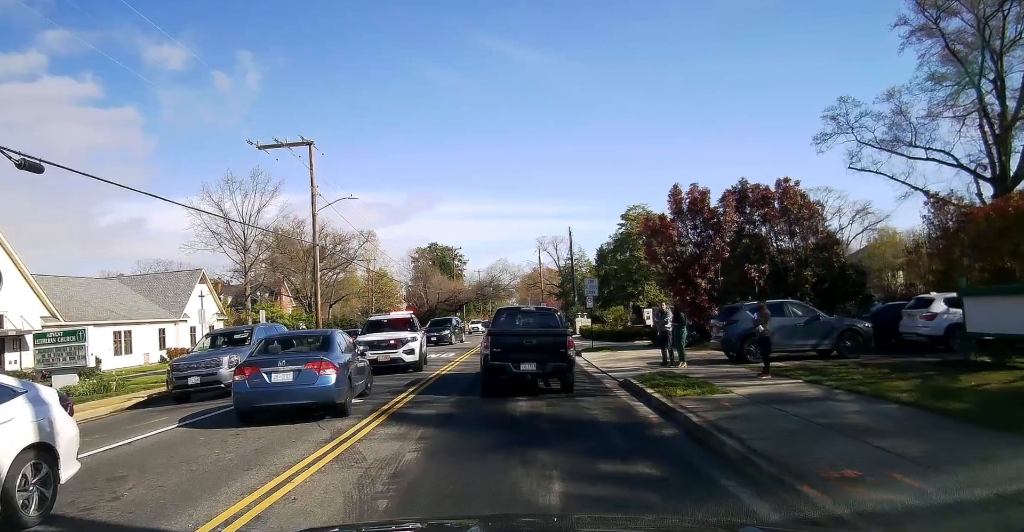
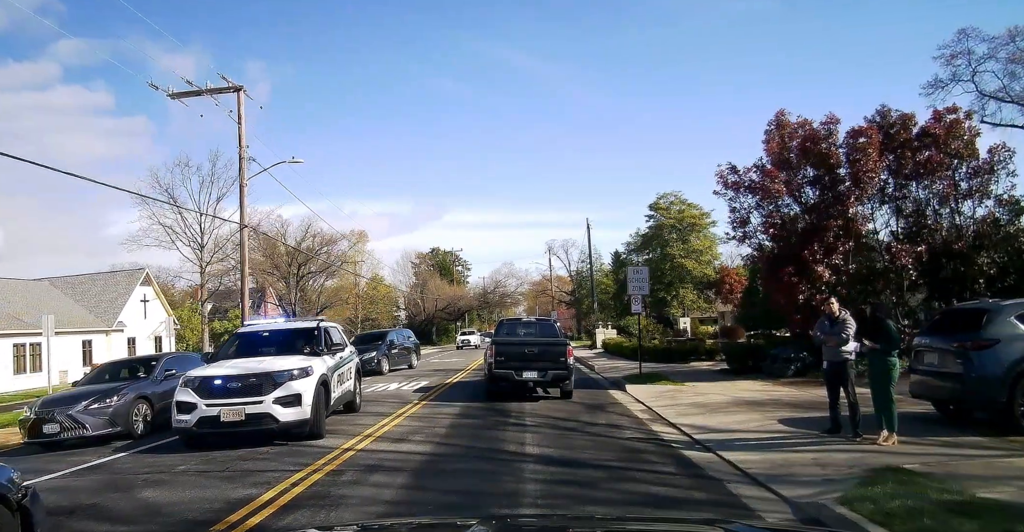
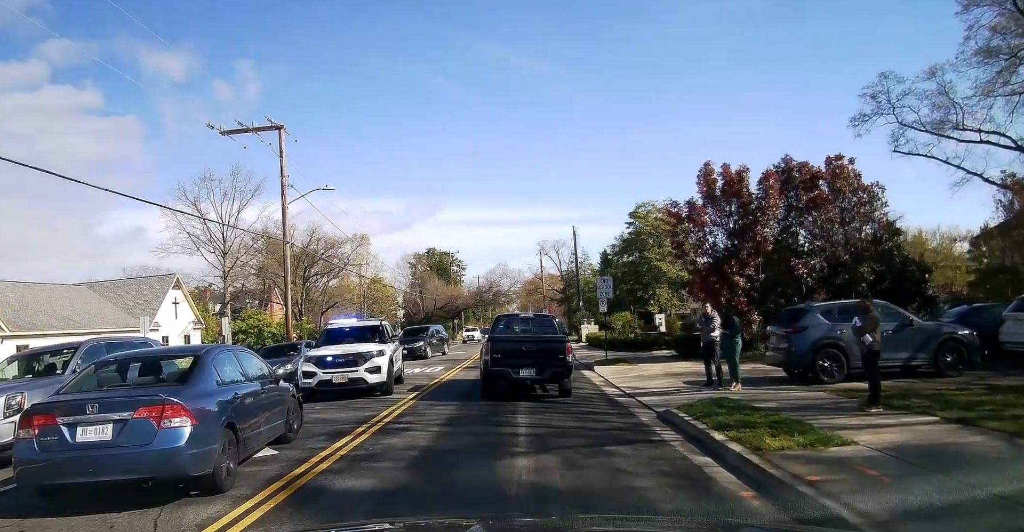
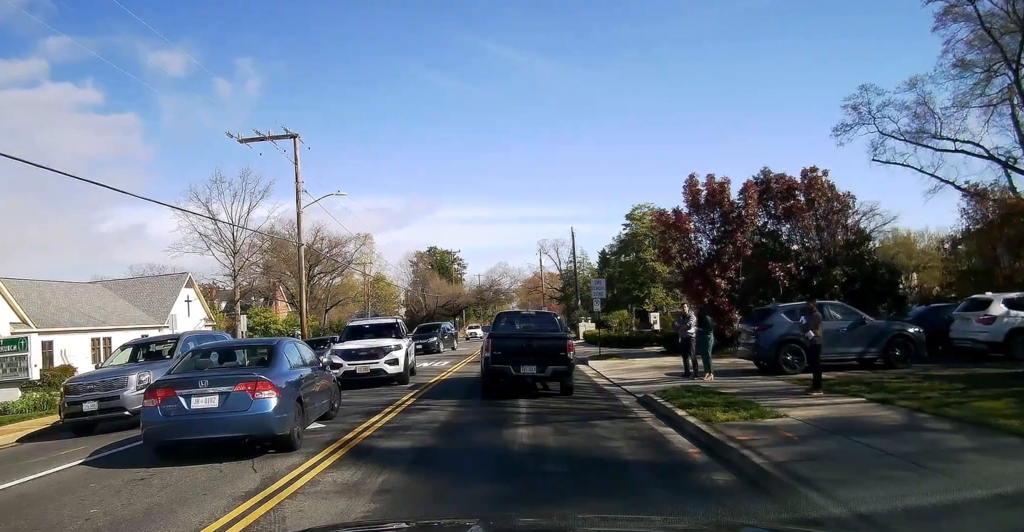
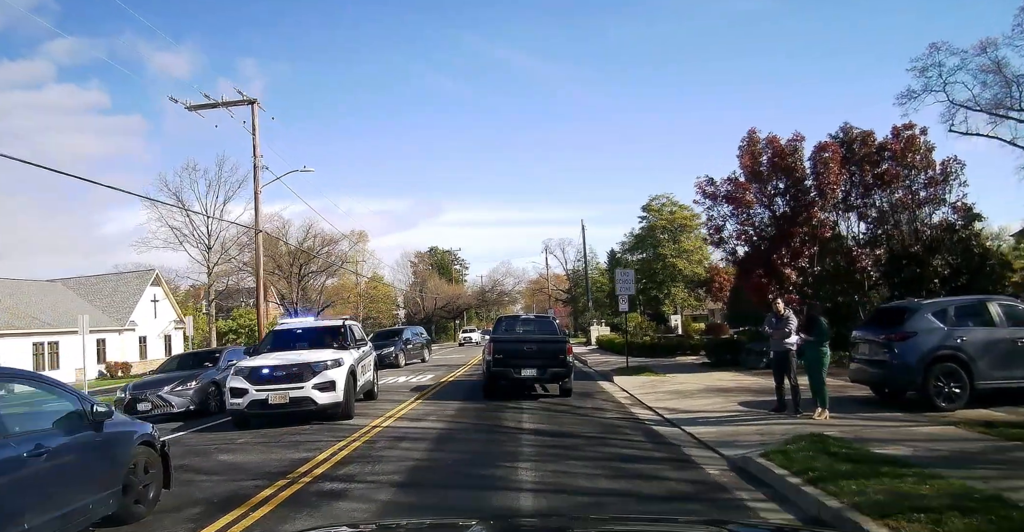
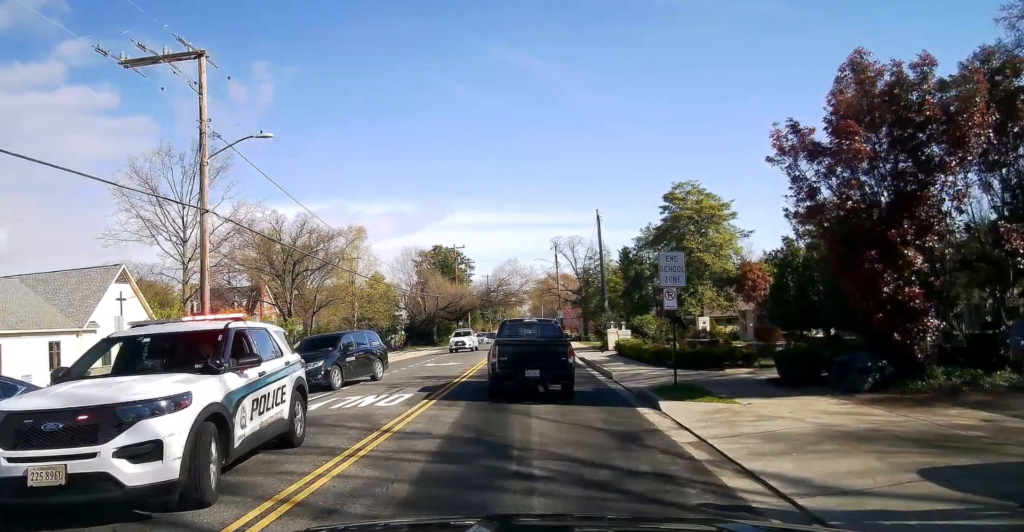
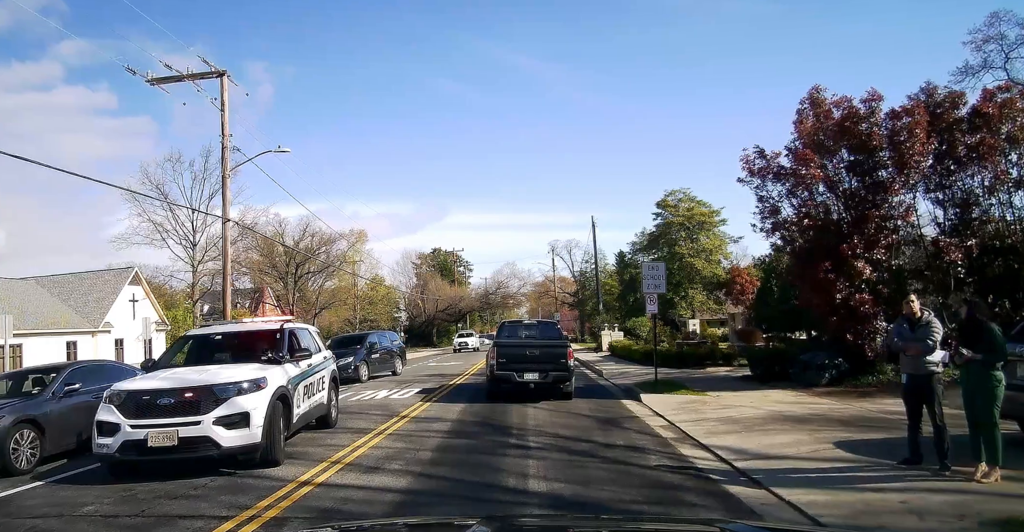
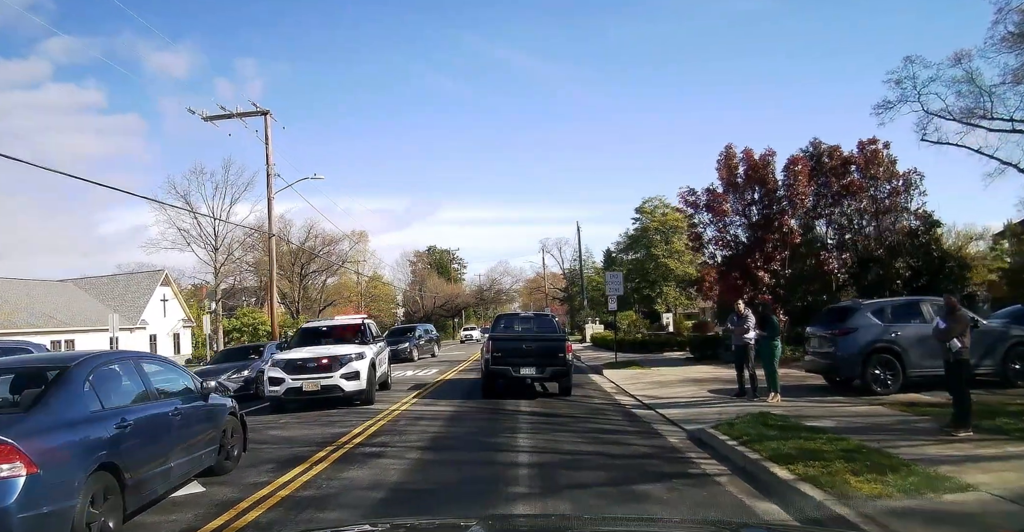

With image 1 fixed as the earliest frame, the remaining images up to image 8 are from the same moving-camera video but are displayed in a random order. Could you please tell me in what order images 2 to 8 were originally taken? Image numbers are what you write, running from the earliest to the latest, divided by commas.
4, 3, 8, 5, 2, 7, 6
